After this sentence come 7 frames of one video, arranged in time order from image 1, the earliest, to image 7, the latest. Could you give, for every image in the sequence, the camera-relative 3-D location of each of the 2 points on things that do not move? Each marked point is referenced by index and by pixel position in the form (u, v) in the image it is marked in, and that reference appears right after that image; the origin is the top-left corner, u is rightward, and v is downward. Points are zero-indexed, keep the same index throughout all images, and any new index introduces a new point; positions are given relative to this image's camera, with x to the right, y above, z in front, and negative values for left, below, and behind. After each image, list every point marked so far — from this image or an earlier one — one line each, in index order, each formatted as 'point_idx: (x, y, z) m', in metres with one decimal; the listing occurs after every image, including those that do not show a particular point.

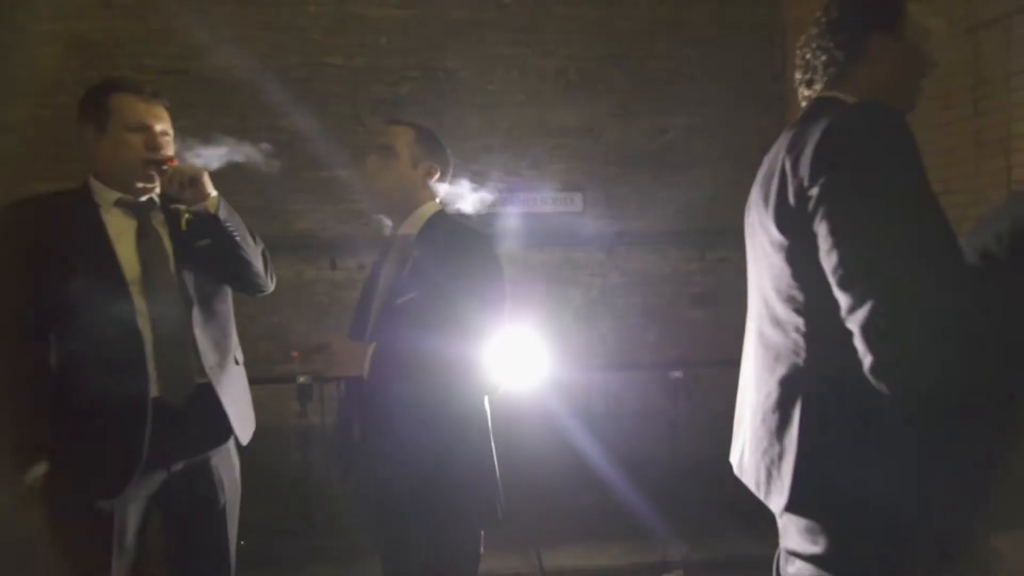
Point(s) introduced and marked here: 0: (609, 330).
0: (+1.0, -0.4, +4.8) m
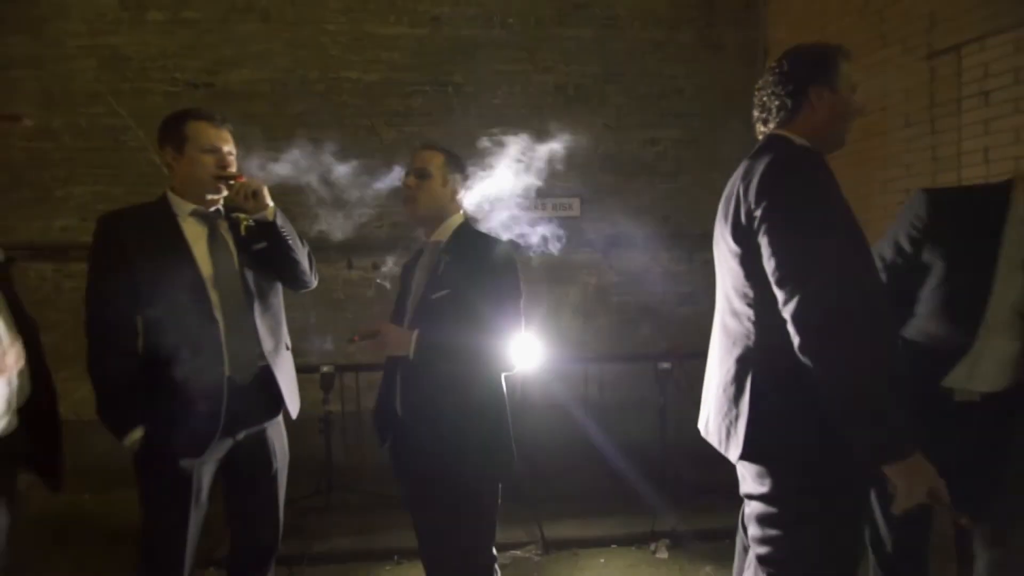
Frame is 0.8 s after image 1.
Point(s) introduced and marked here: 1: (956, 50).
0: (+1.0, -0.4, +5.2) m
1: (+3.4, +1.8, +3.7) m
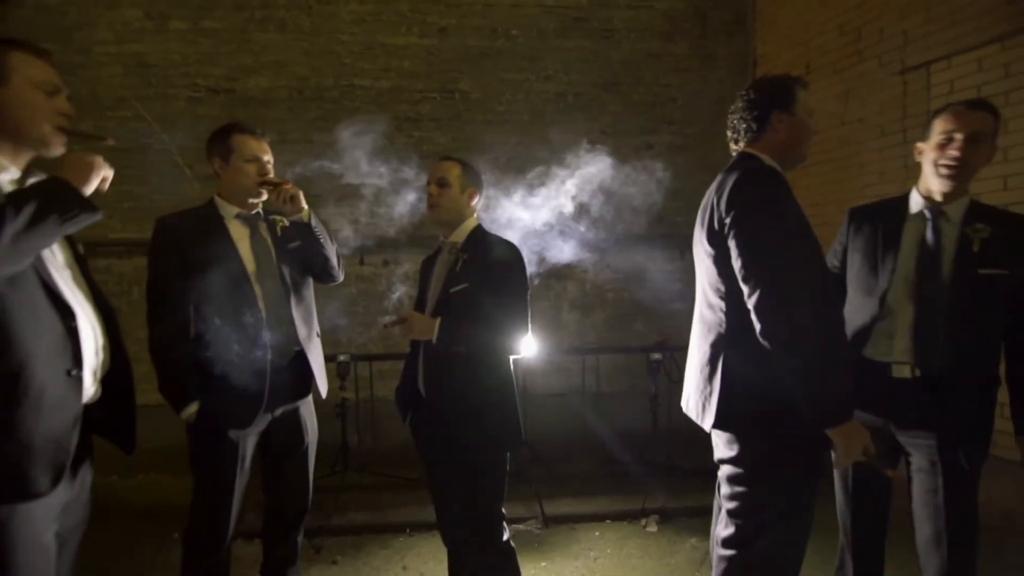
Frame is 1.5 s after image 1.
0: (+1.0, -0.3, +5.5) m
1: (+3.4, +1.8, +4.0) m
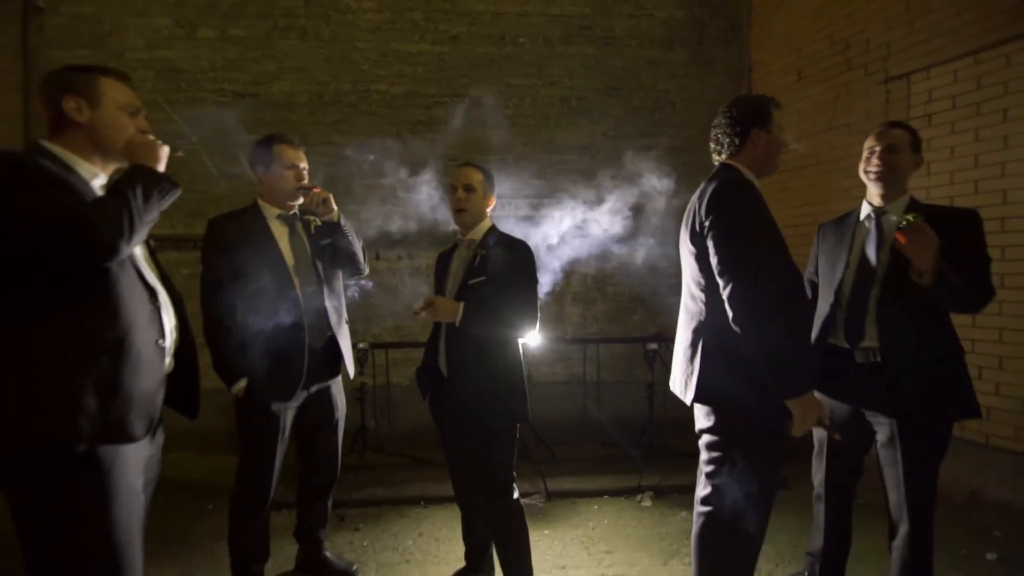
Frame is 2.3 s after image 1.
0: (+1.1, -0.3, +5.8) m
1: (+3.5, +1.9, +4.3) m
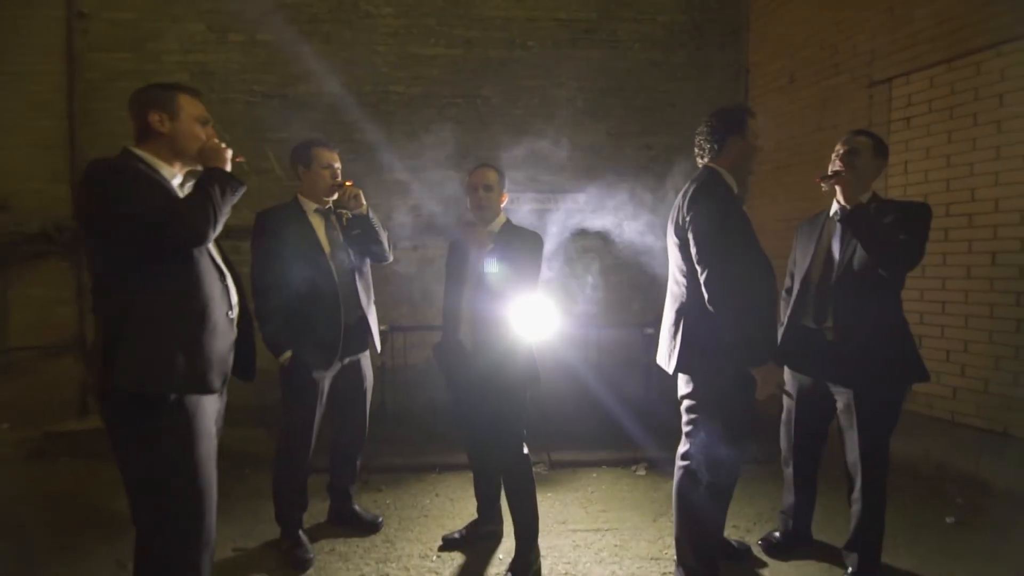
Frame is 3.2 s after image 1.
0: (+1.2, -0.1, +6.2) m
1: (+3.6, +2.0, +4.6) m
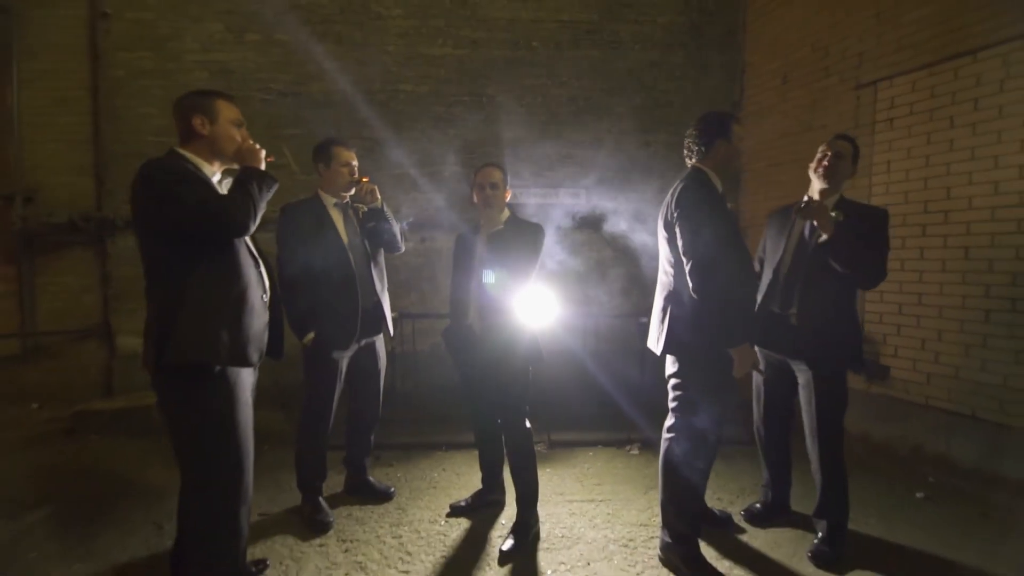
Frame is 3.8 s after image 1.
0: (+1.2, 0.0, +6.5) m
1: (+3.7, +2.0, +4.9) m
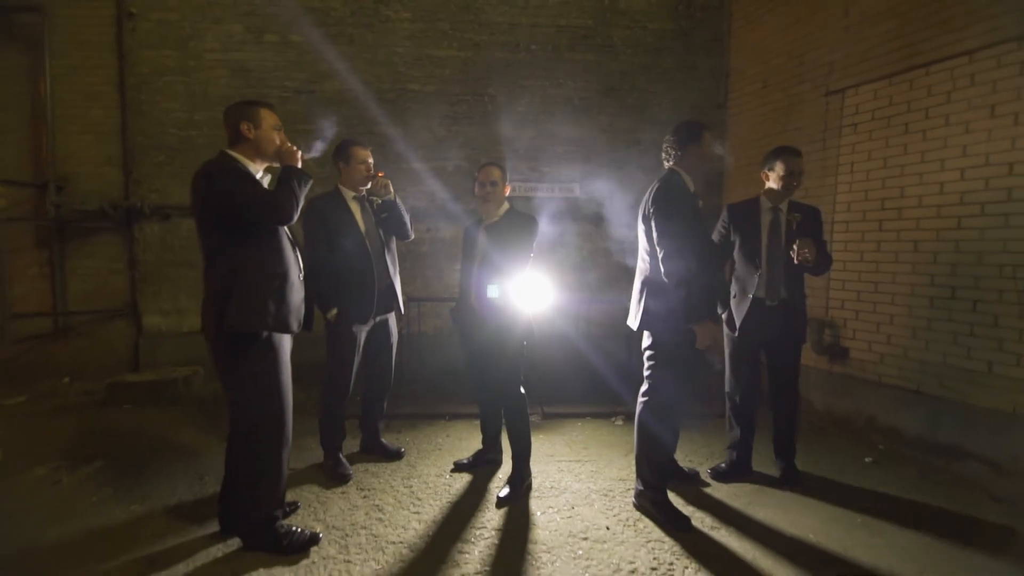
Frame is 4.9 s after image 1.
0: (+1.2, +0.1, +7.0) m
1: (+3.7, +2.2, +5.4) m
